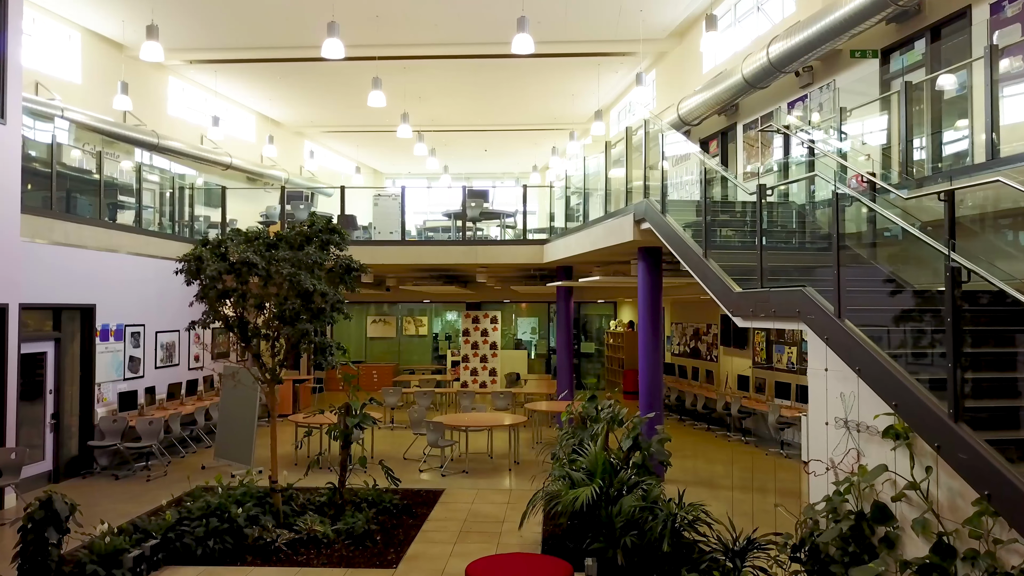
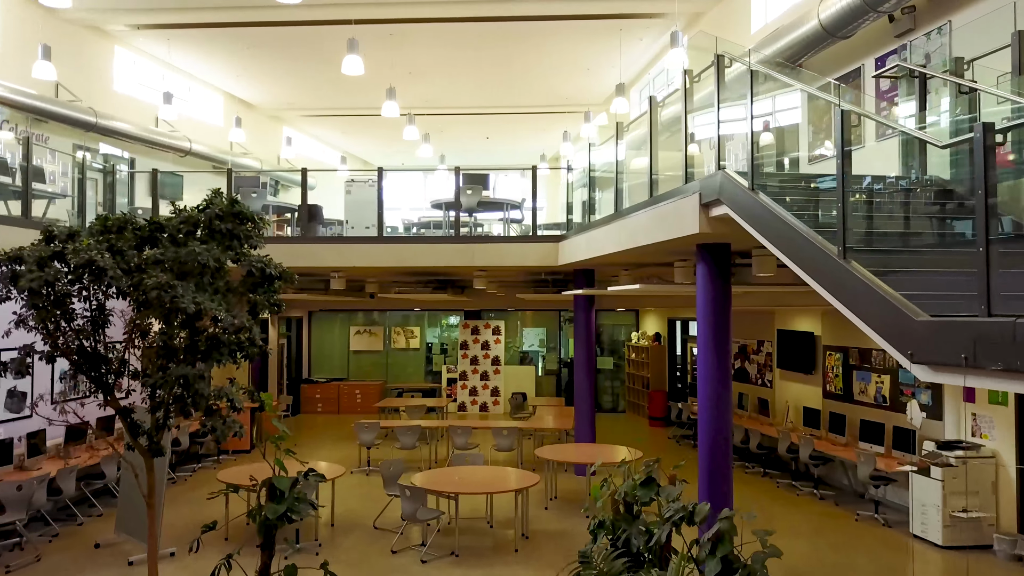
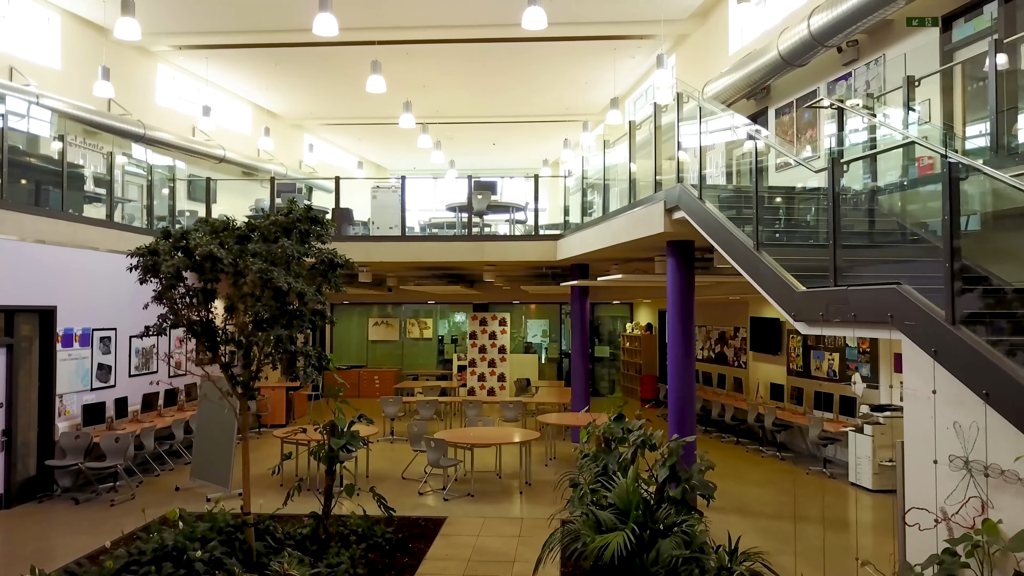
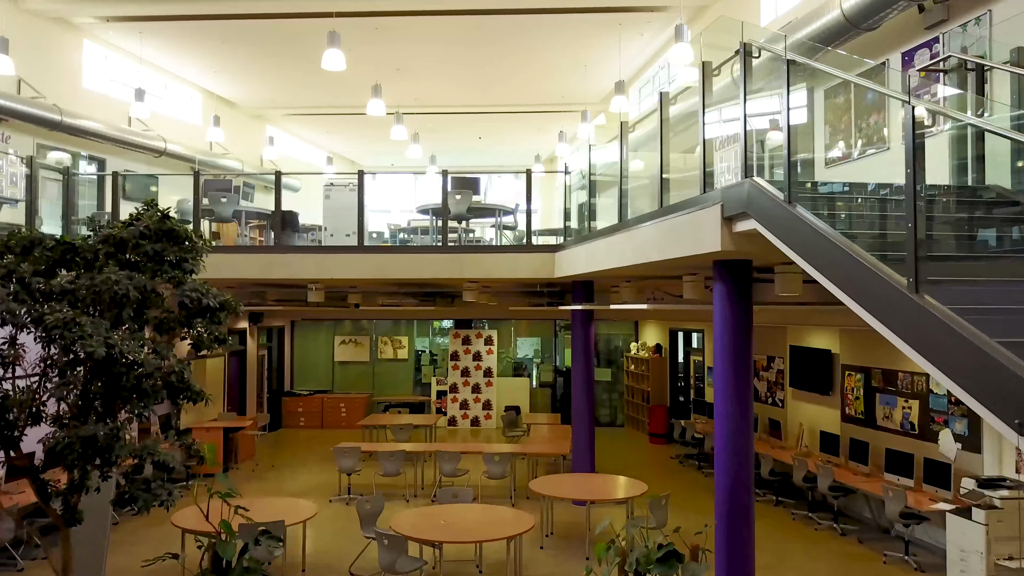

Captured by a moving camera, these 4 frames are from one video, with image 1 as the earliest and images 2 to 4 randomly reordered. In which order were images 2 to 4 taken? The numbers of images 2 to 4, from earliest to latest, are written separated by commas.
3, 2, 4
